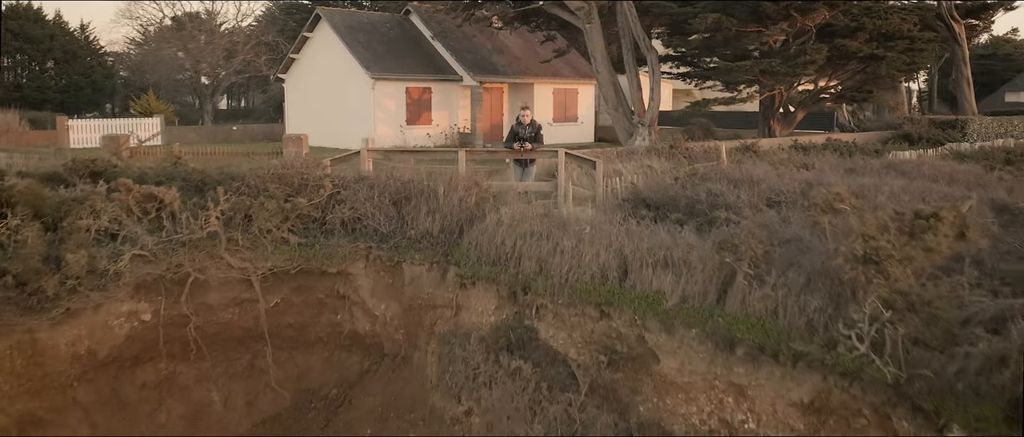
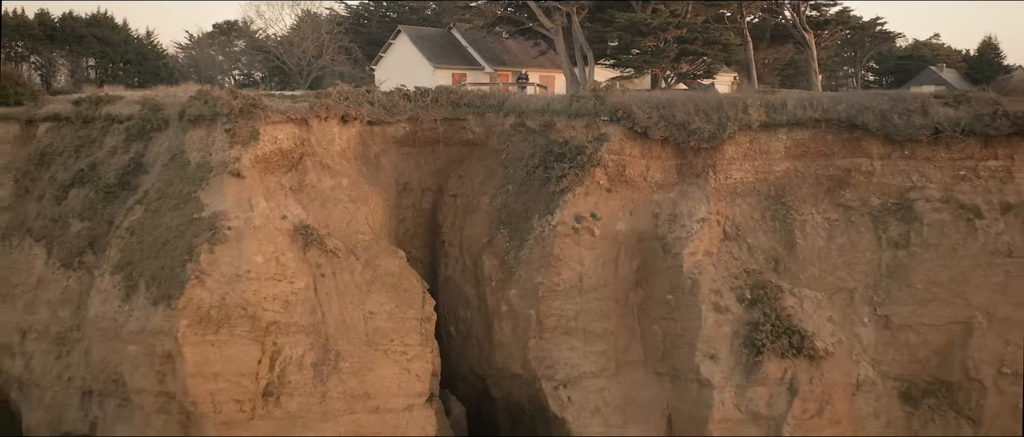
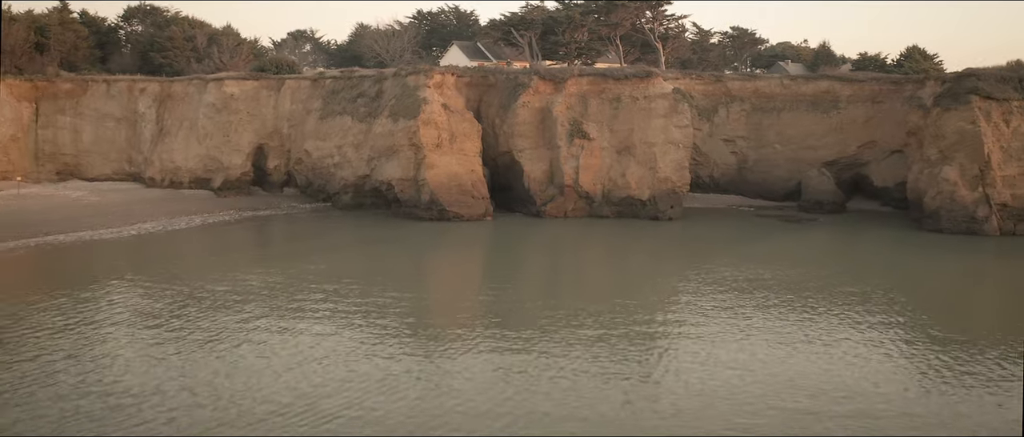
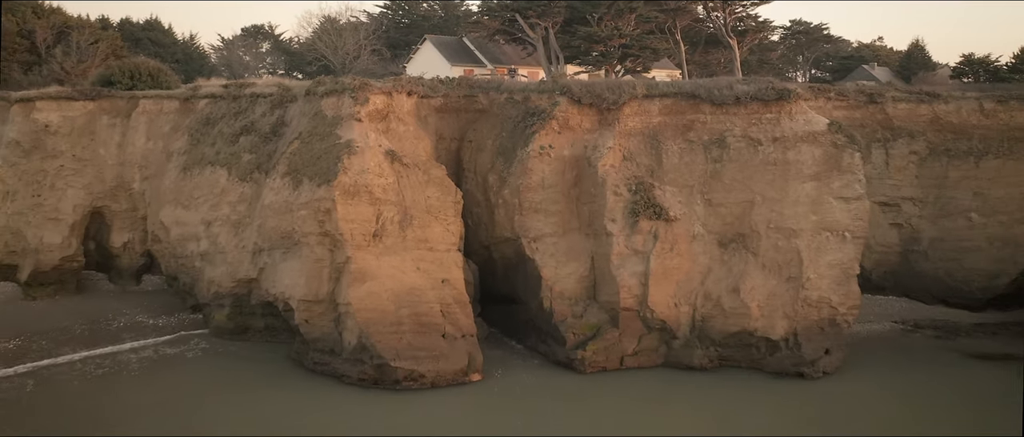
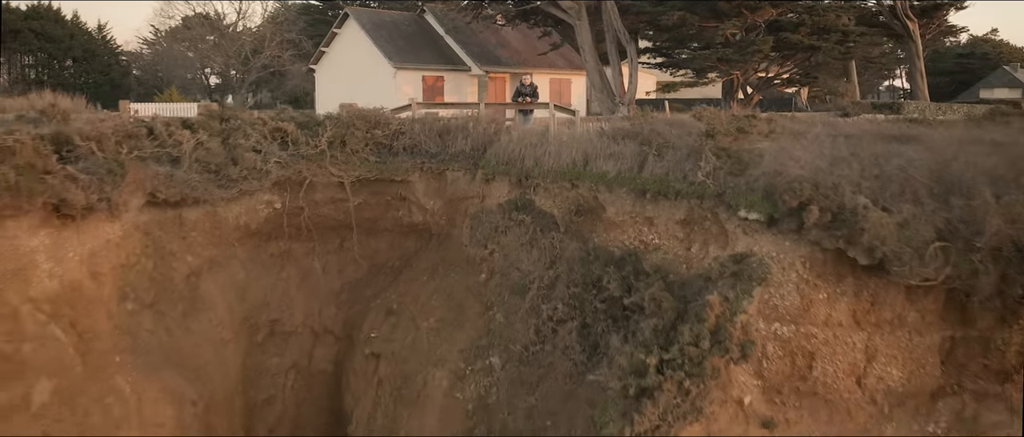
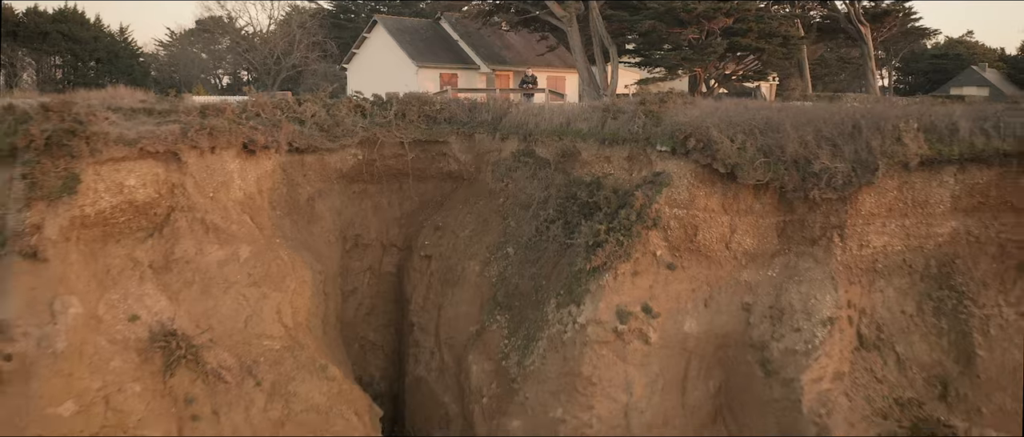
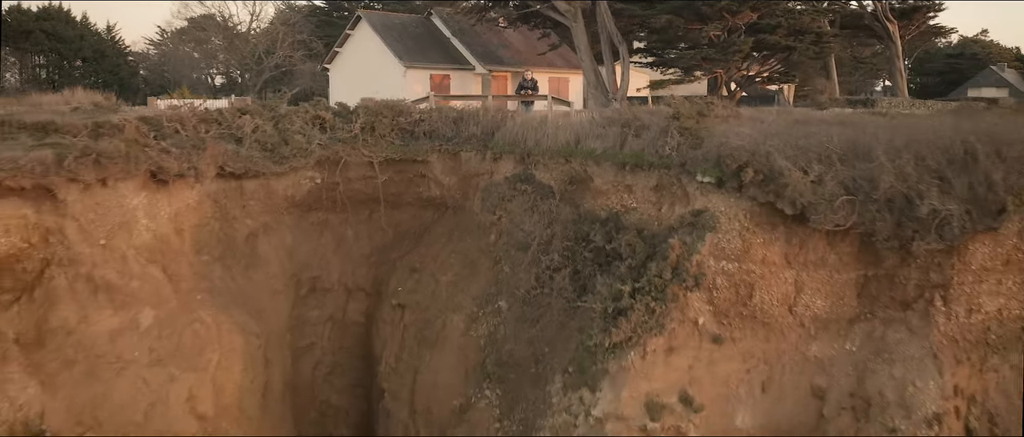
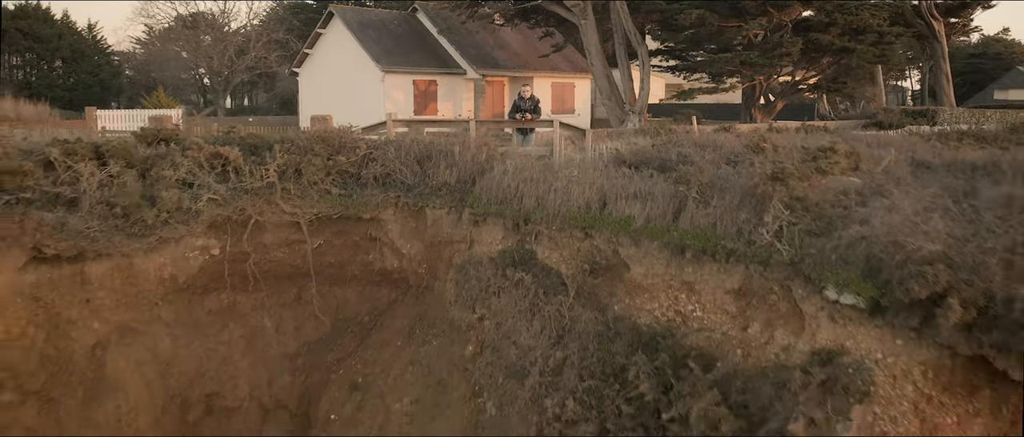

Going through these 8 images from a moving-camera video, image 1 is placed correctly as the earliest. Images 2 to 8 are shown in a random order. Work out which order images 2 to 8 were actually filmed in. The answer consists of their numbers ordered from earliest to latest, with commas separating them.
8, 5, 7, 6, 2, 4, 3
